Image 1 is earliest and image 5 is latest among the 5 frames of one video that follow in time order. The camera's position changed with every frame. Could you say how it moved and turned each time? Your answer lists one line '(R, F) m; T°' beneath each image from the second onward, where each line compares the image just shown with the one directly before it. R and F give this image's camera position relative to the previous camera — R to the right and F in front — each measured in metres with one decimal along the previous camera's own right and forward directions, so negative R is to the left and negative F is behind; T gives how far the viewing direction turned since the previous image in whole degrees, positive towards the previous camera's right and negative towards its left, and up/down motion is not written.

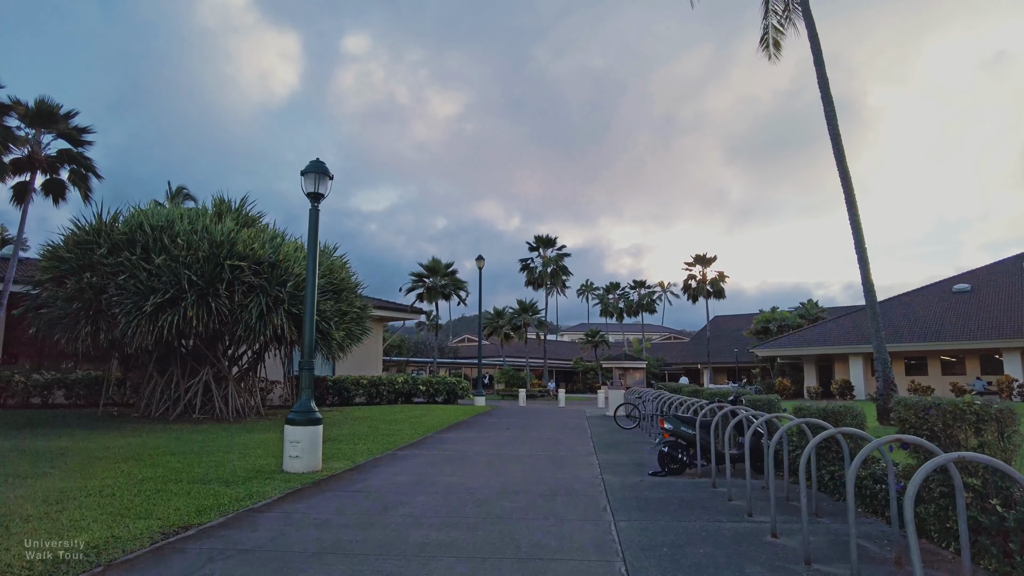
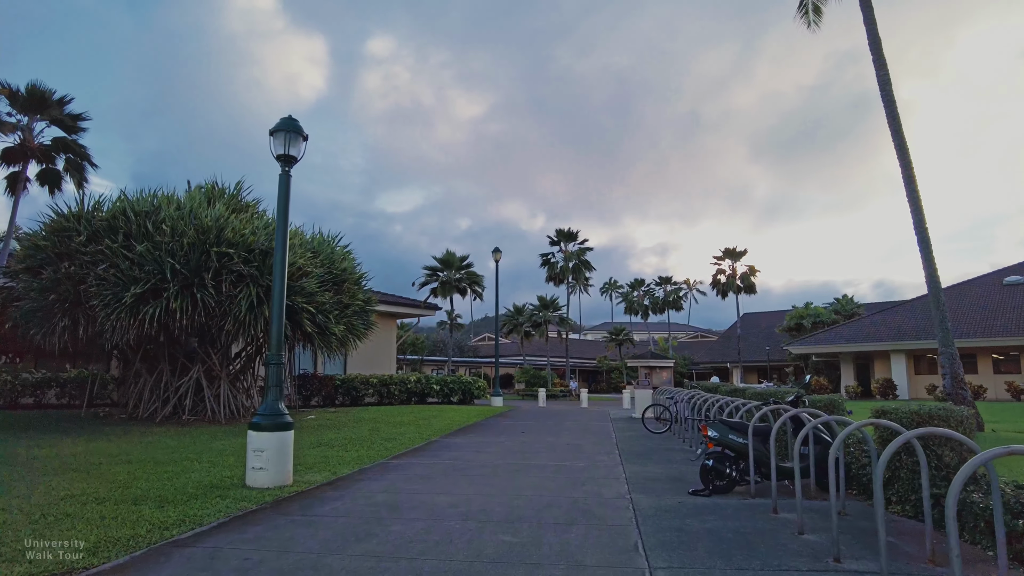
(+0.2, +1.5) m; -2°
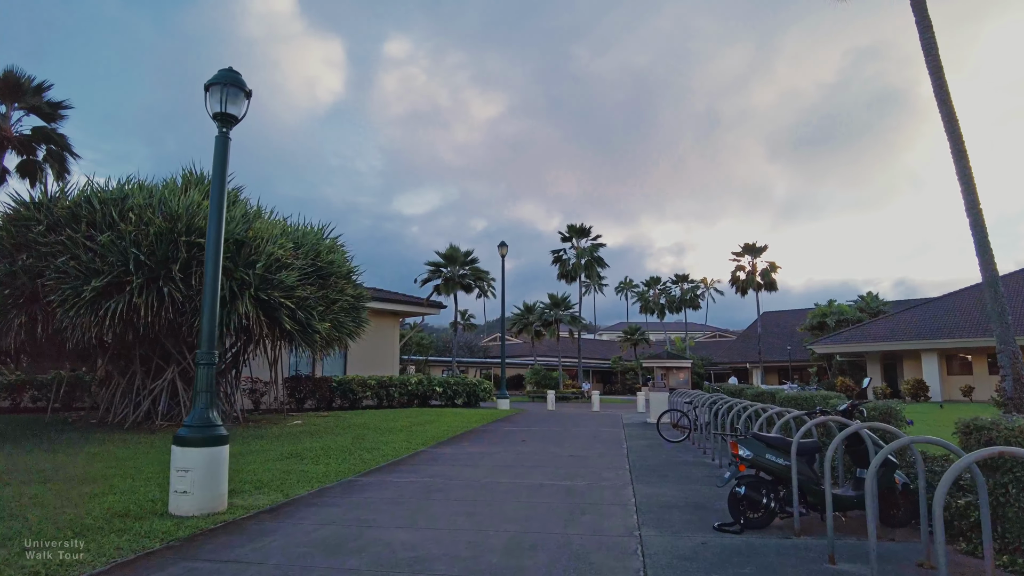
(+0.3, +1.4) m; -1°
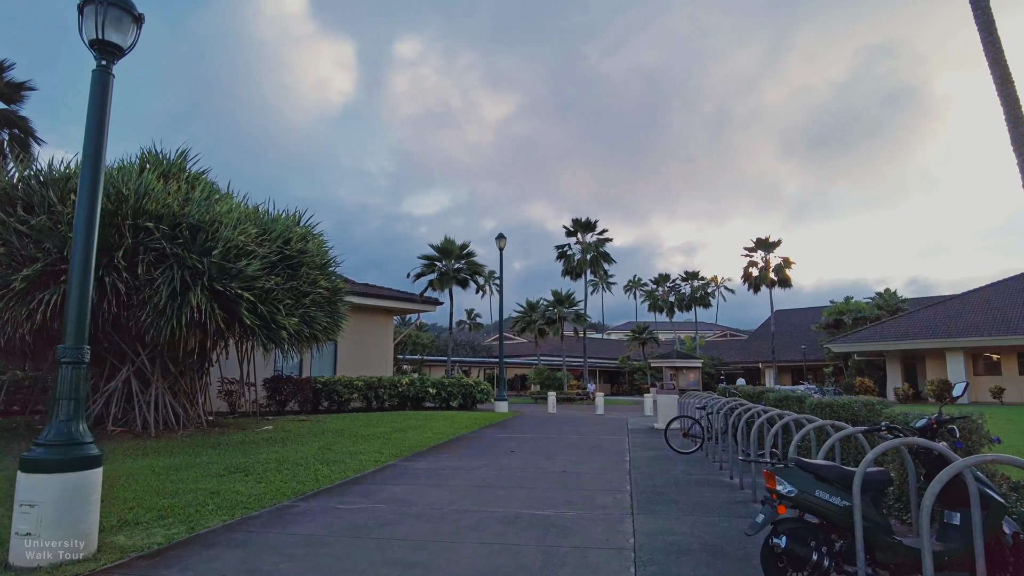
(+0.4, +1.5) m; -1°
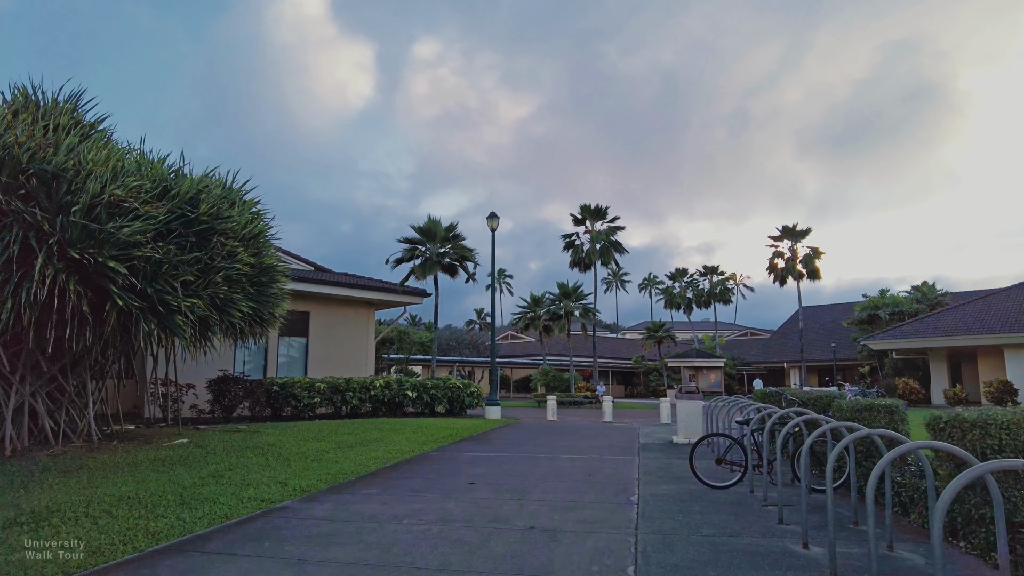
(+0.7, +3.1) m; -1°
